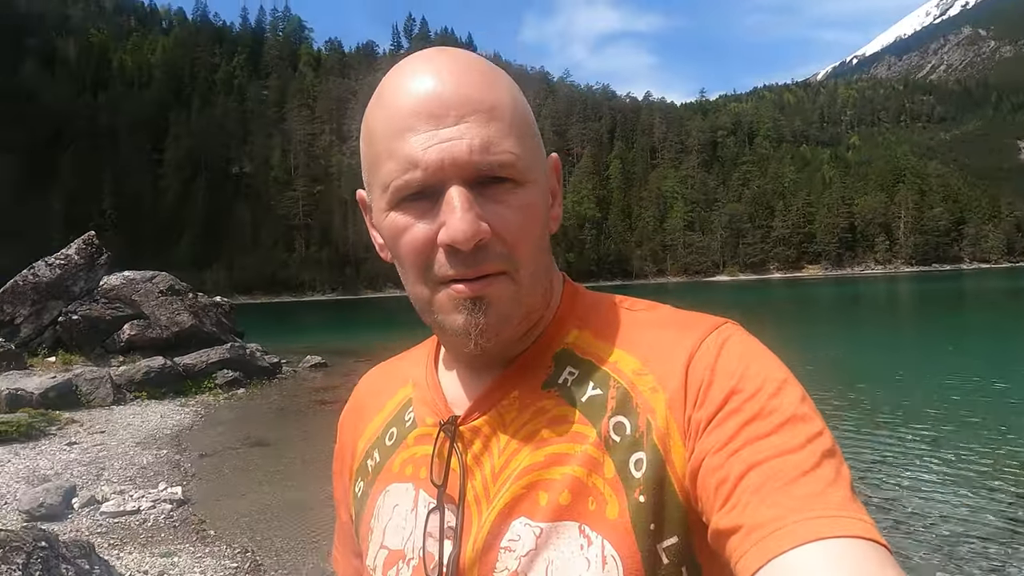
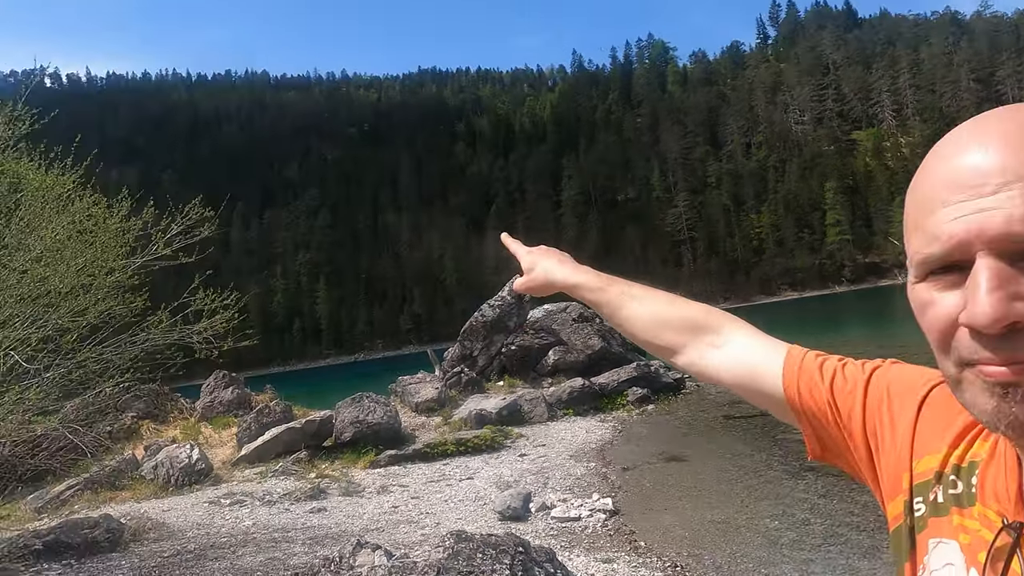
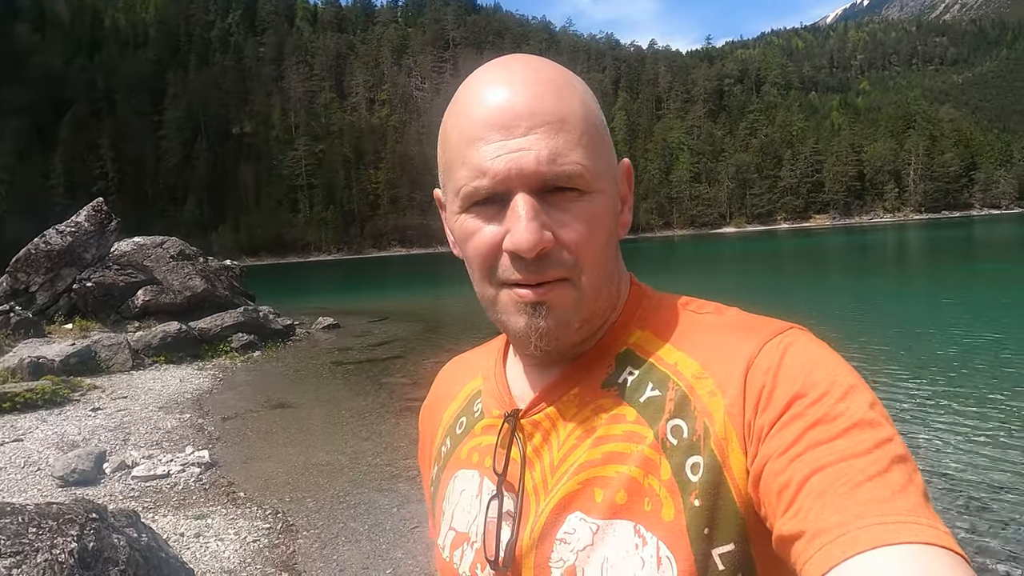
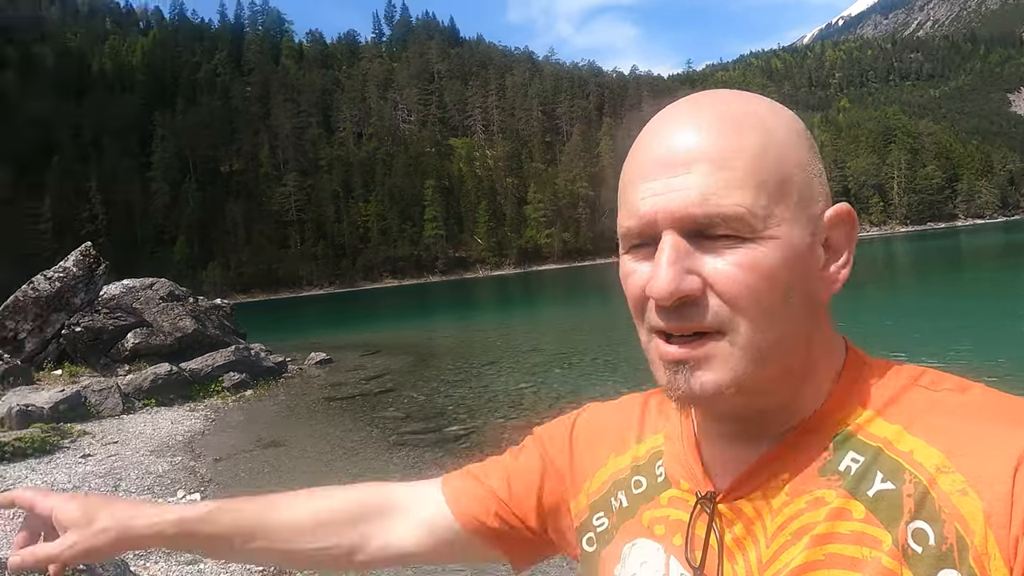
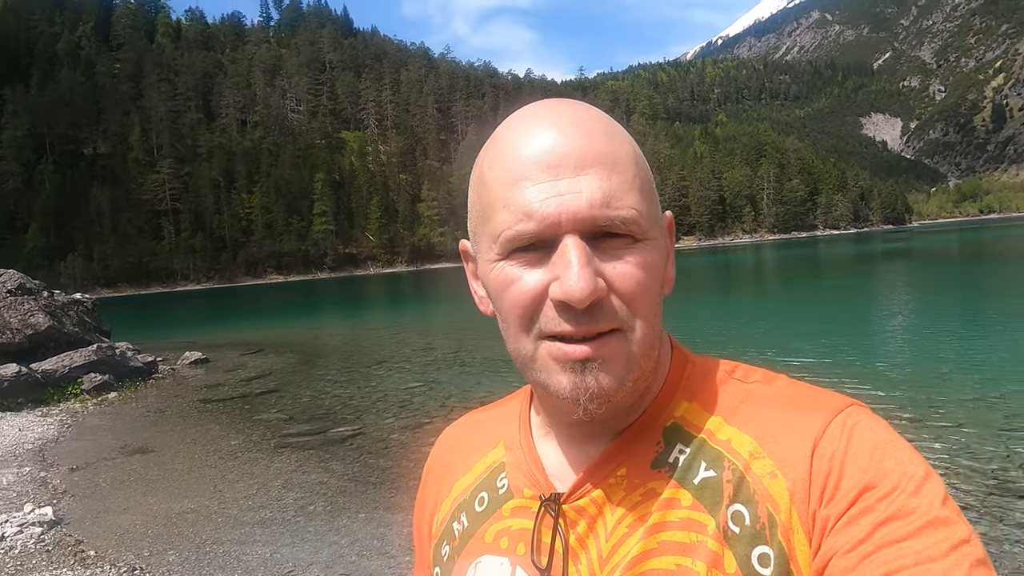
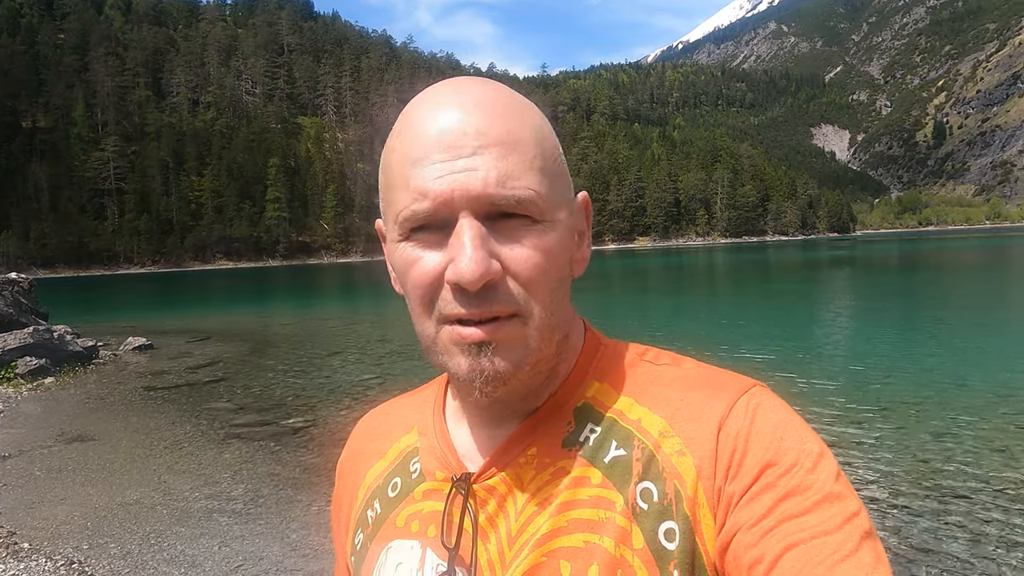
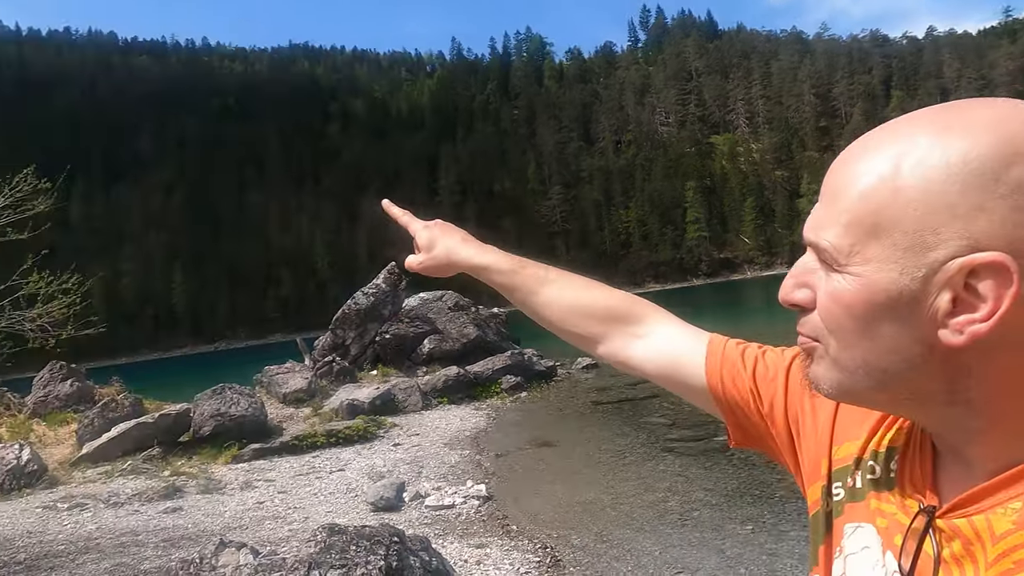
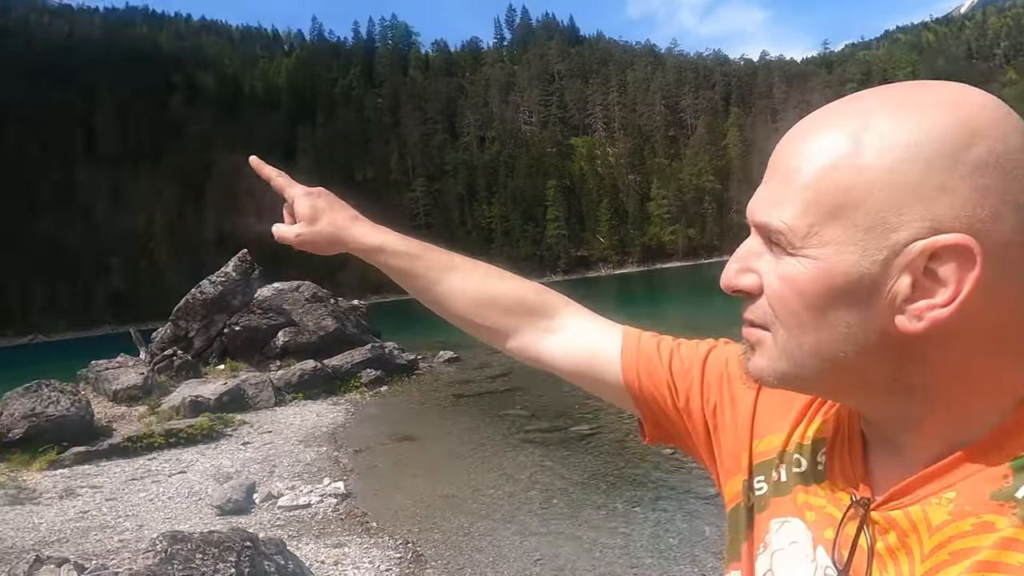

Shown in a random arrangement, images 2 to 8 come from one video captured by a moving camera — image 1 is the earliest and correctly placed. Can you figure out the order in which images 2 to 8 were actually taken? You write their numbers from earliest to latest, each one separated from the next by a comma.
3, 6, 5, 4, 8, 7, 2
